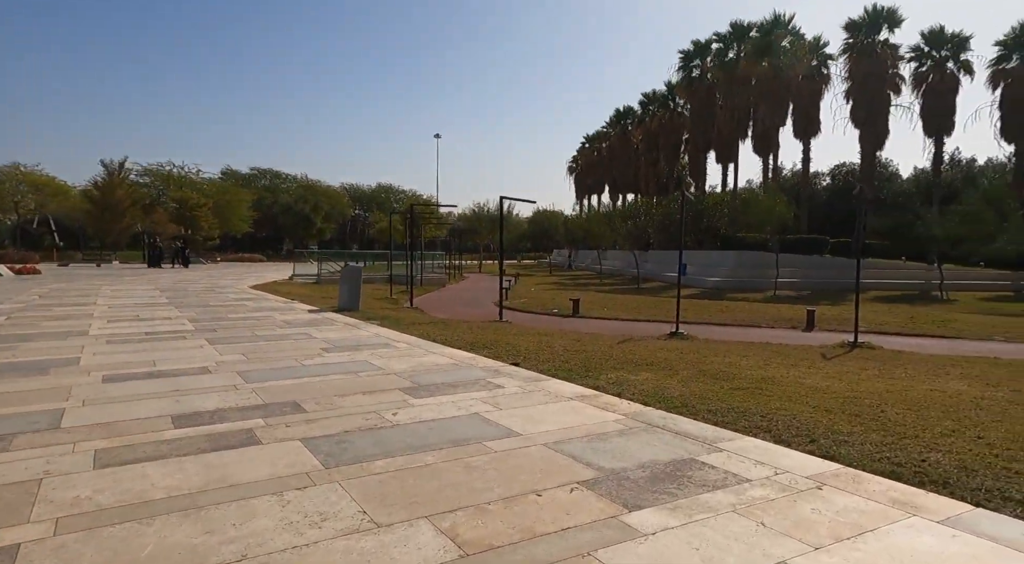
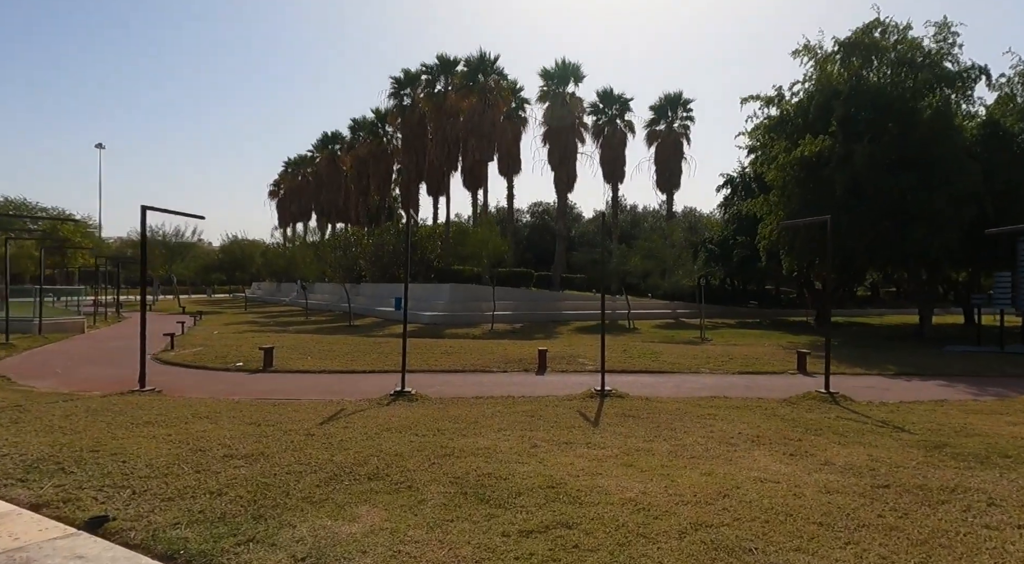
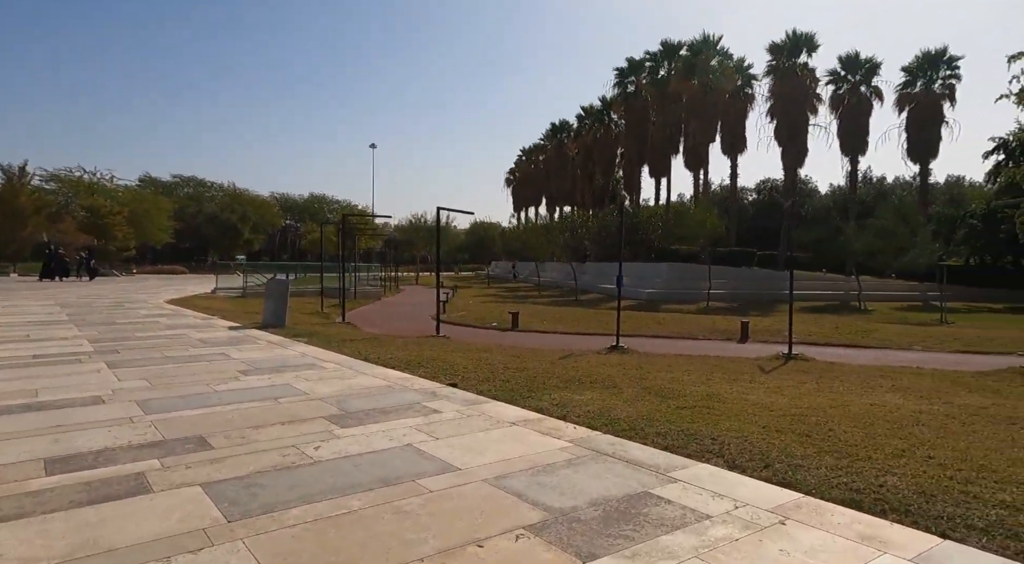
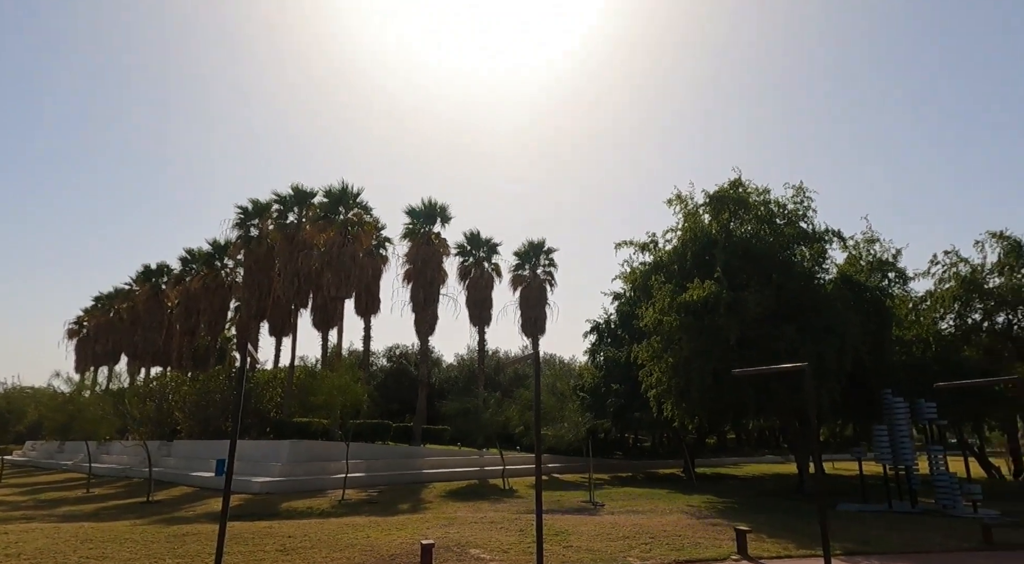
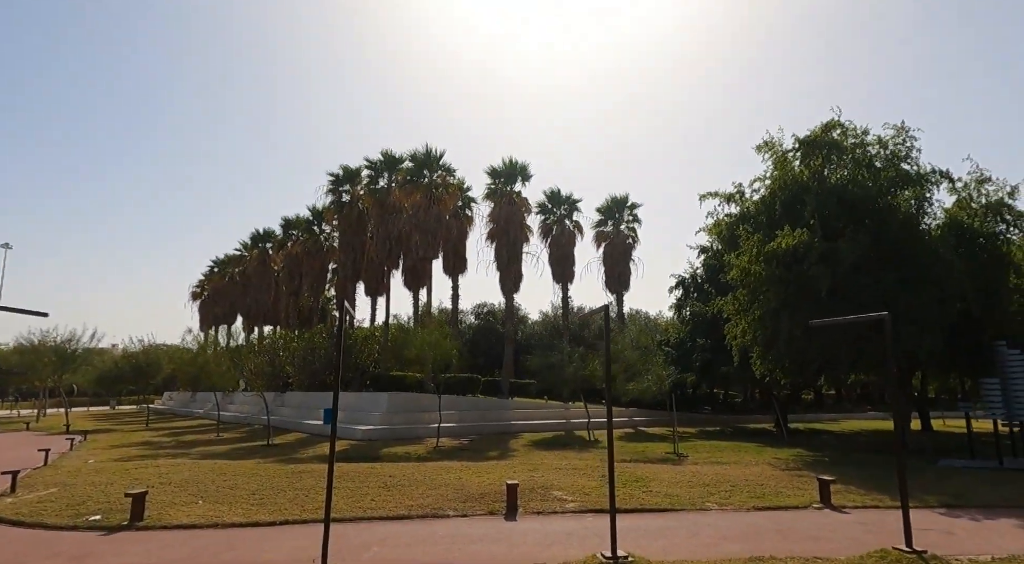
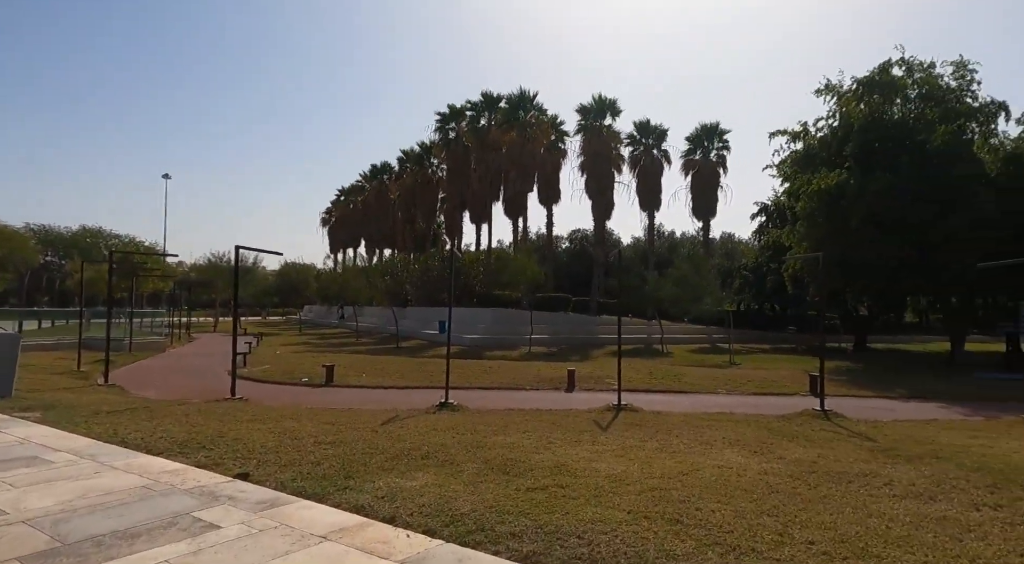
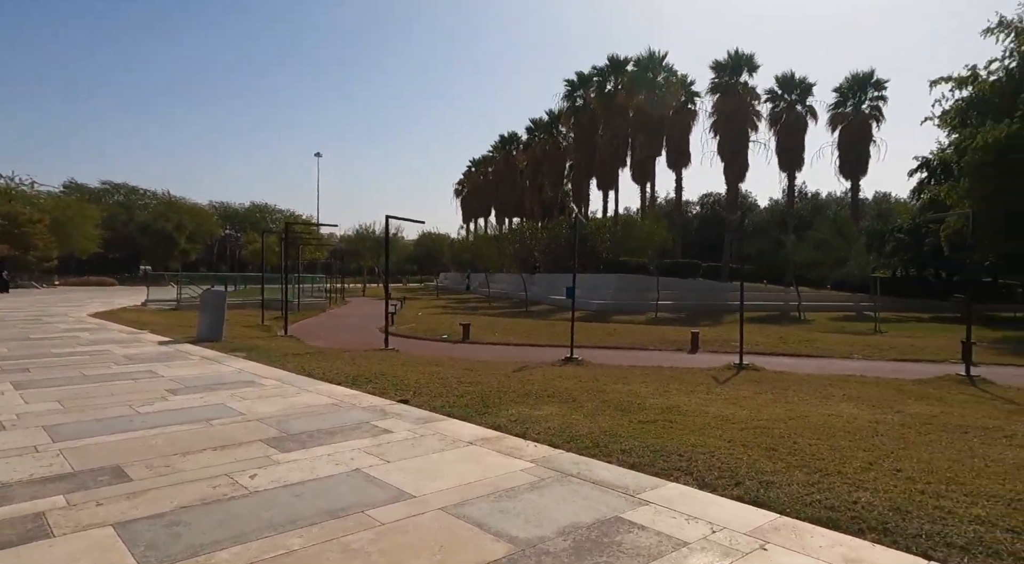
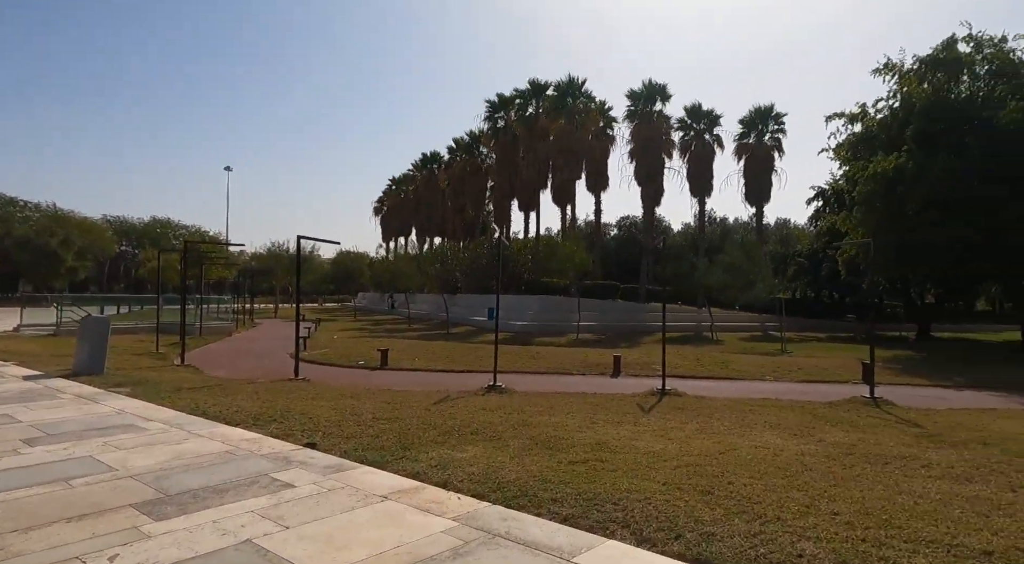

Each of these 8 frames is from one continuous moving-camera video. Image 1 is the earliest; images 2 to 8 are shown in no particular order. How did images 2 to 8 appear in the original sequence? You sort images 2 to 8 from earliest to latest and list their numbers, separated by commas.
3, 7, 8, 6, 2, 5, 4
